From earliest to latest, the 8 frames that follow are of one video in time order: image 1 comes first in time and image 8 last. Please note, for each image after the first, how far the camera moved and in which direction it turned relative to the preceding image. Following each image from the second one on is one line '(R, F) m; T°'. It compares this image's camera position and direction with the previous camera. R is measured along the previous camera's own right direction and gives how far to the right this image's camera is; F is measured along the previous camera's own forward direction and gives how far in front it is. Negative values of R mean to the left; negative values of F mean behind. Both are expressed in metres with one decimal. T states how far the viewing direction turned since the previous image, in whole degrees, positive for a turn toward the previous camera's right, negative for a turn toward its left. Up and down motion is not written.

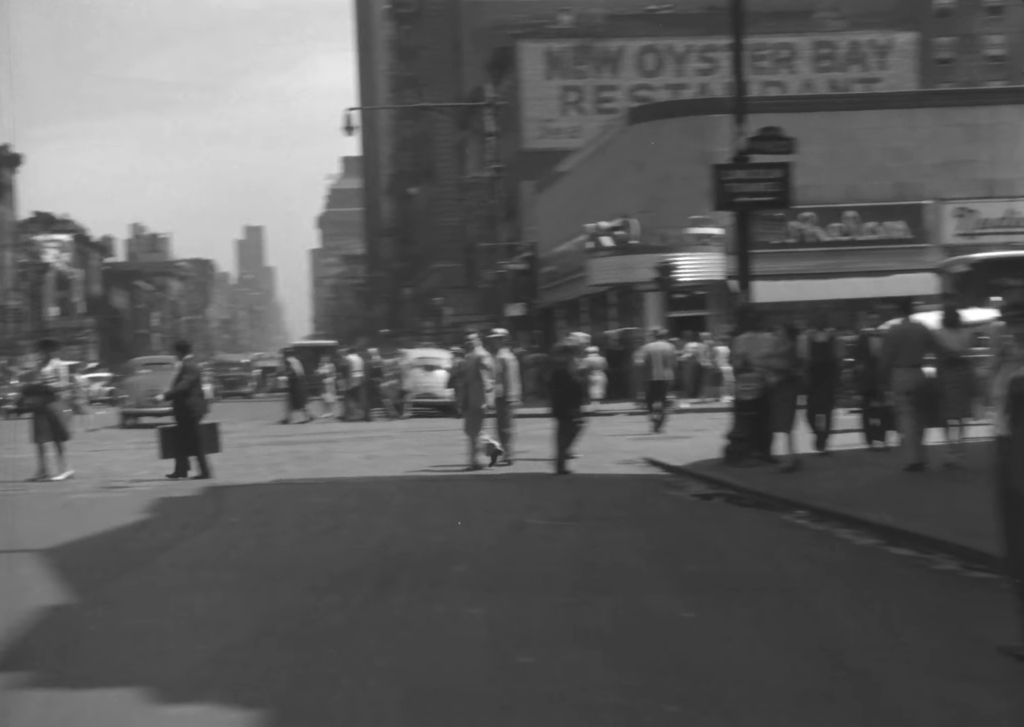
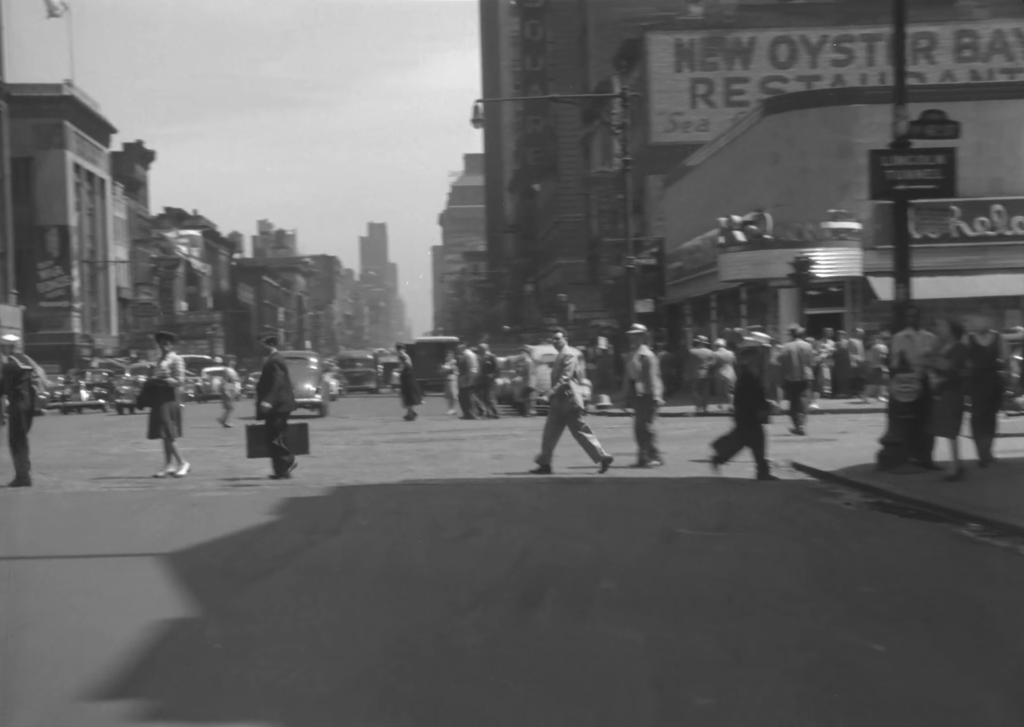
(-0.2, +0.8) m; -4°
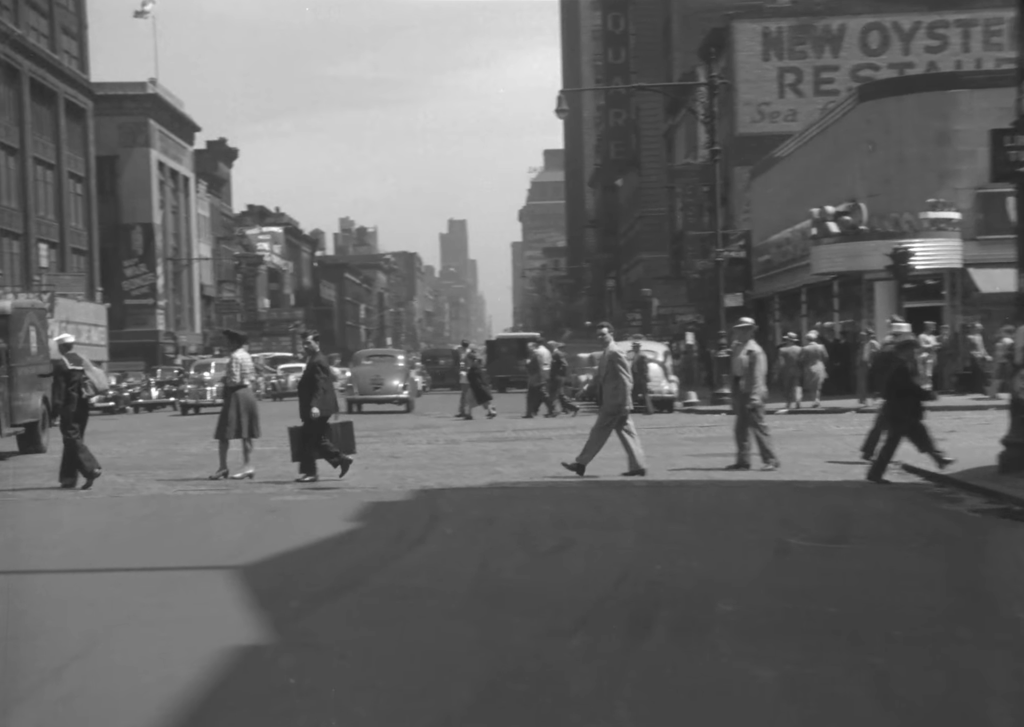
(-0.1, +0.9) m; -3°
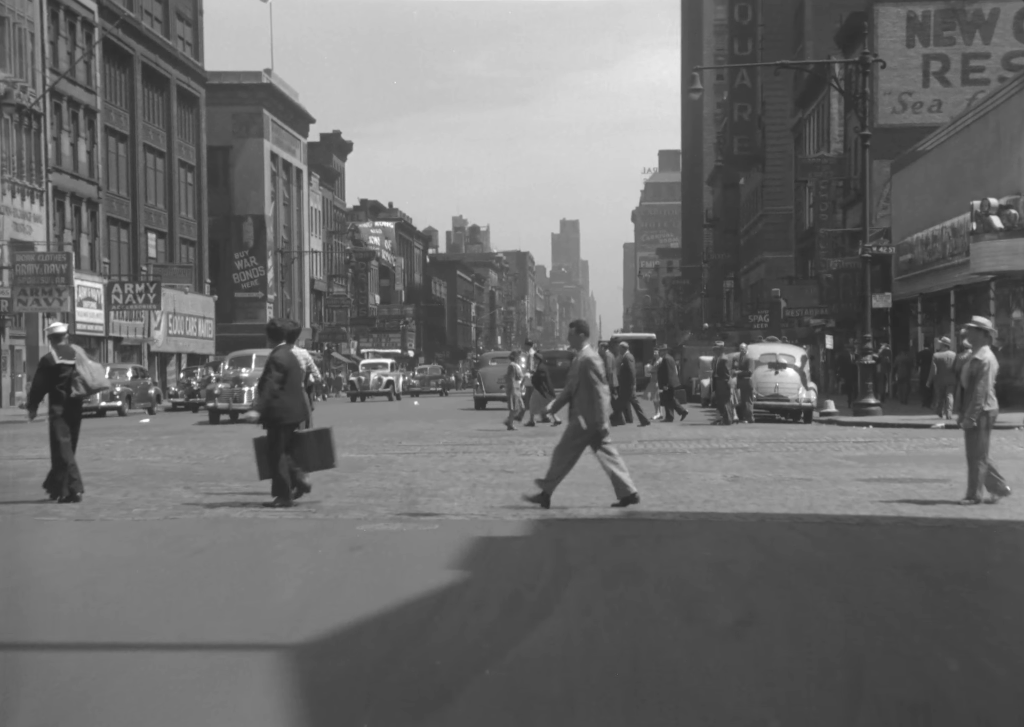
(-0.3, +3.1) m; -4°
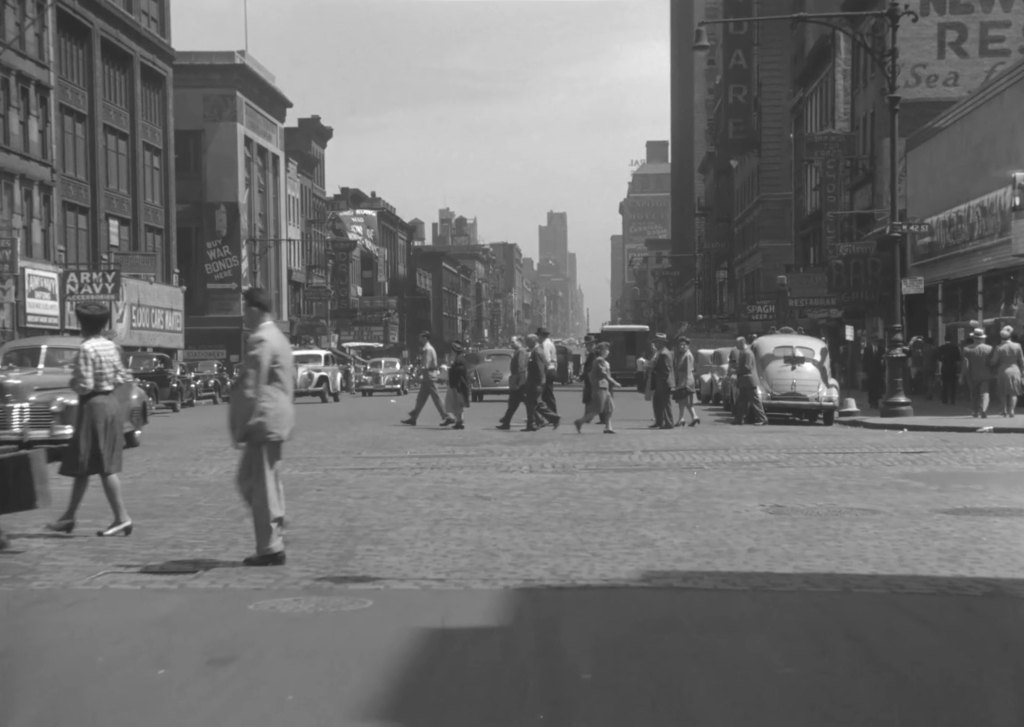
(+0.1, +4.2) m; 0°
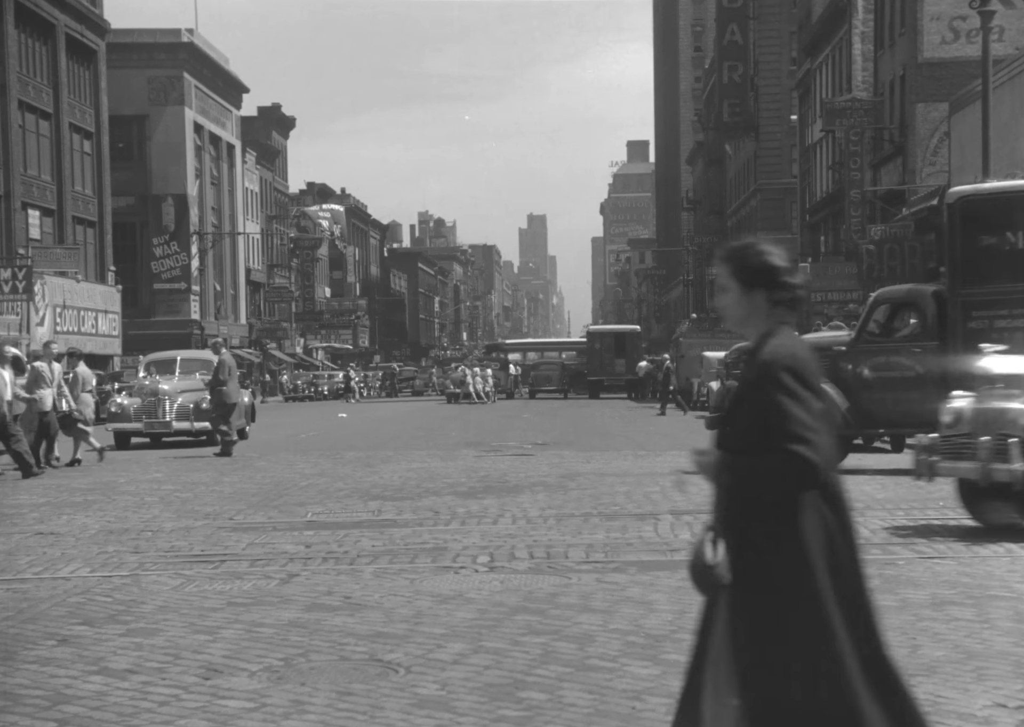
(+0.2, +8.0) m; +1°
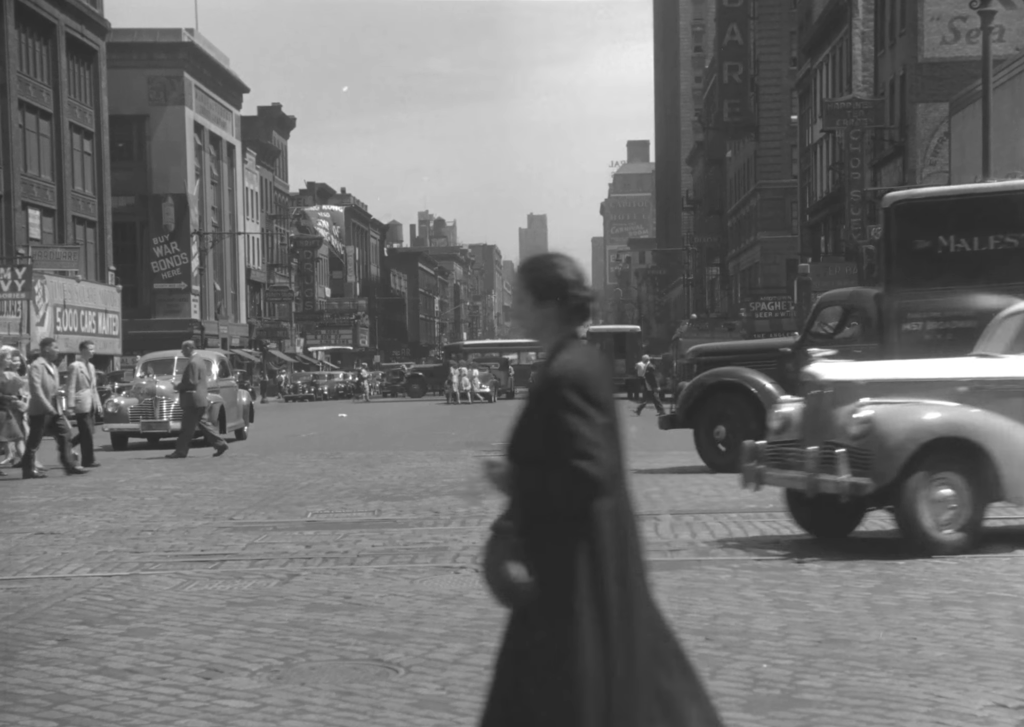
(0.0, 0.0) m; 0°
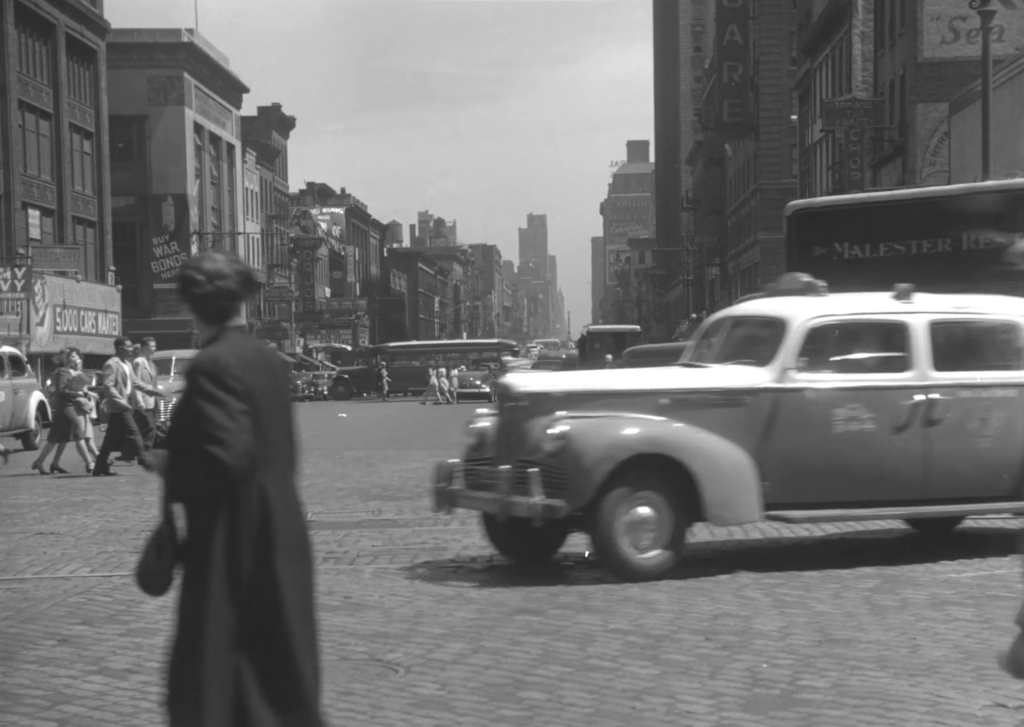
(0.0, 0.0) m; 0°
